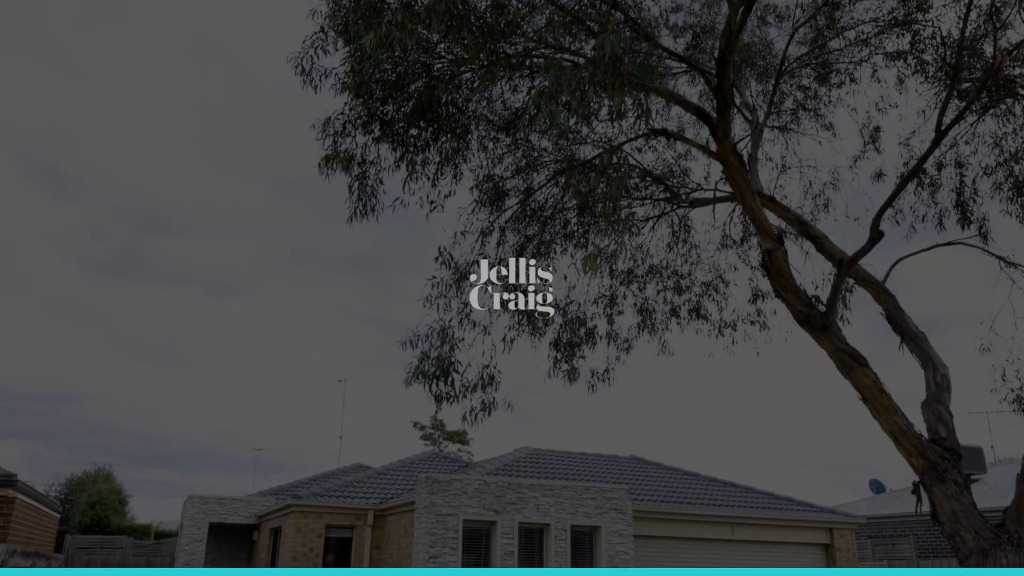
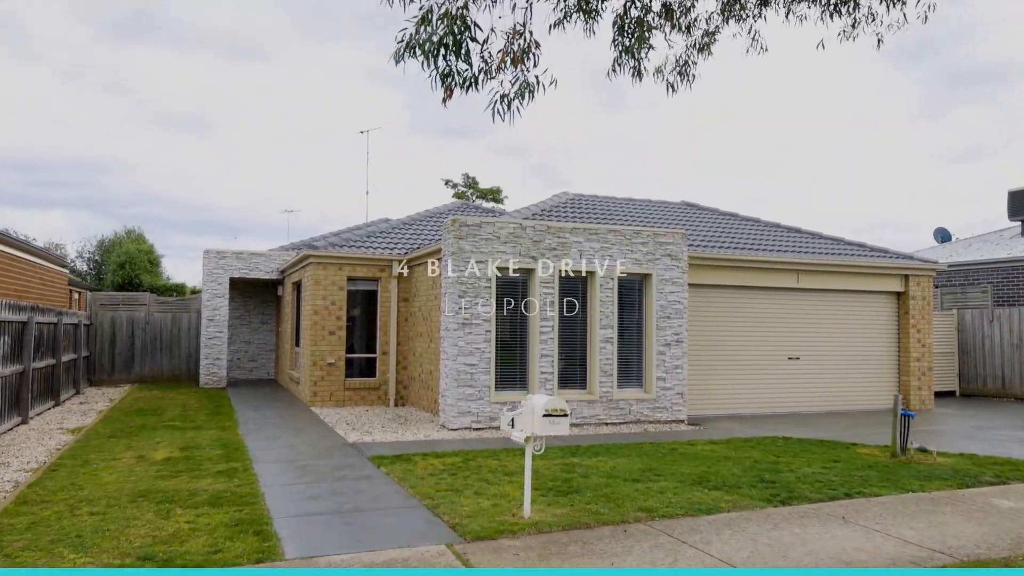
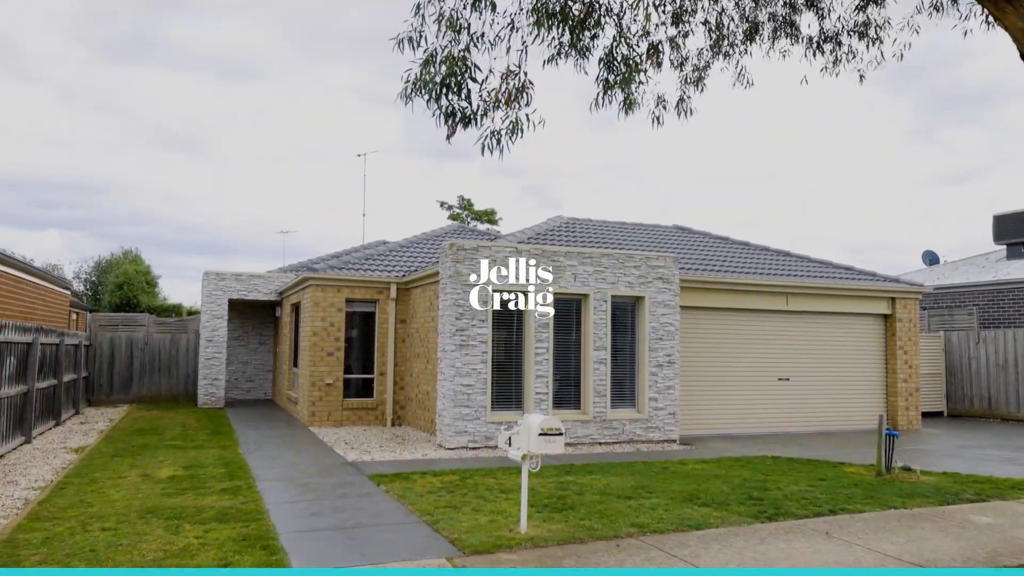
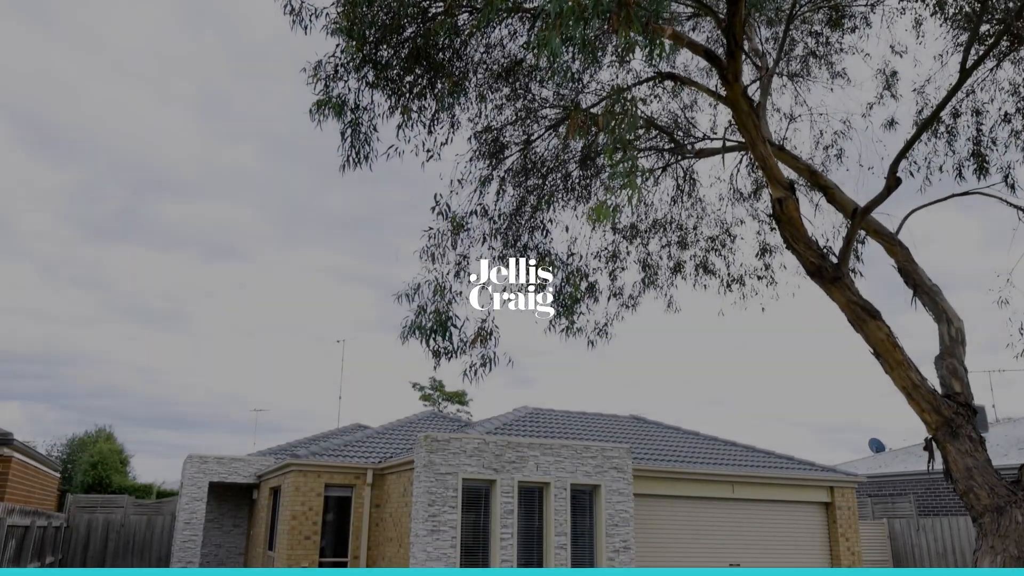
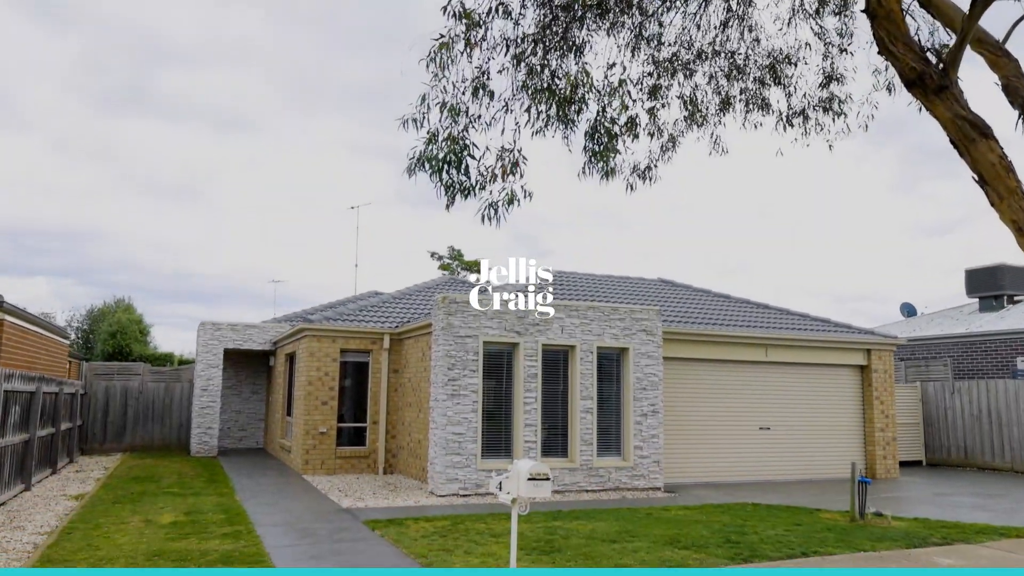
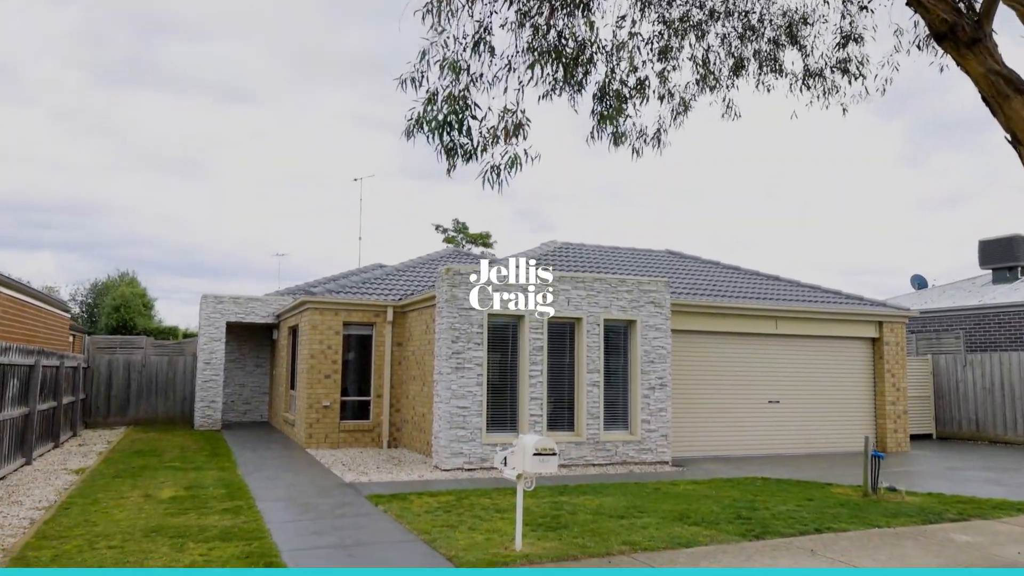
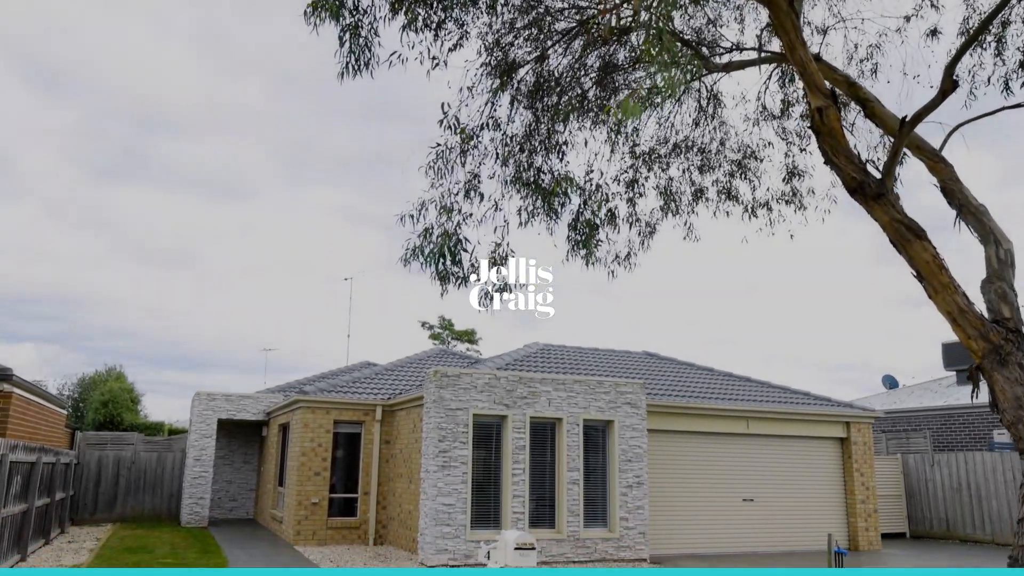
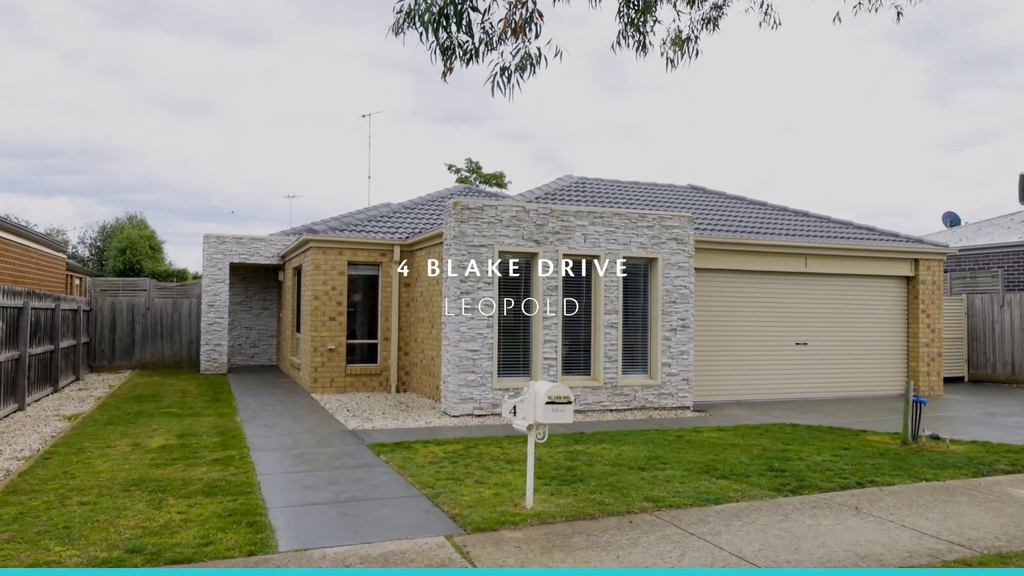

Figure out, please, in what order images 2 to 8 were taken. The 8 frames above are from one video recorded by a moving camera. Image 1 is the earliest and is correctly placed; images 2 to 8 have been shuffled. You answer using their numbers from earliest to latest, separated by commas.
4, 7, 5, 6, 3, 2, 8
